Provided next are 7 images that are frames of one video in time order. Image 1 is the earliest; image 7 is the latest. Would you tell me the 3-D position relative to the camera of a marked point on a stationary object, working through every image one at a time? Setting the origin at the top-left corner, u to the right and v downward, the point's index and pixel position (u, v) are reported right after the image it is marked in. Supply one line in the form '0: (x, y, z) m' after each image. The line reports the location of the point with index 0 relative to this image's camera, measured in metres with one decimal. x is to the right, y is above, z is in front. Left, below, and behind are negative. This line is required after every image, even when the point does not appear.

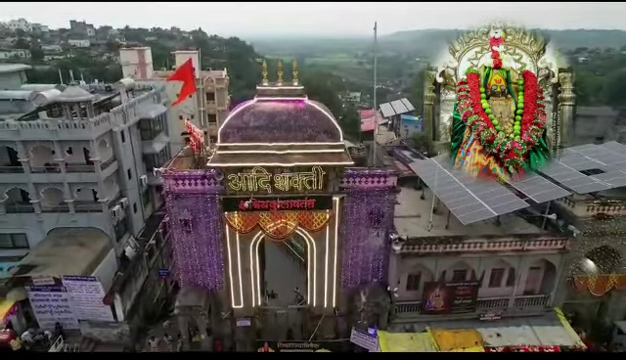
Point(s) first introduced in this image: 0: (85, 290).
0: (-6.7, -3.2, +11.8) m
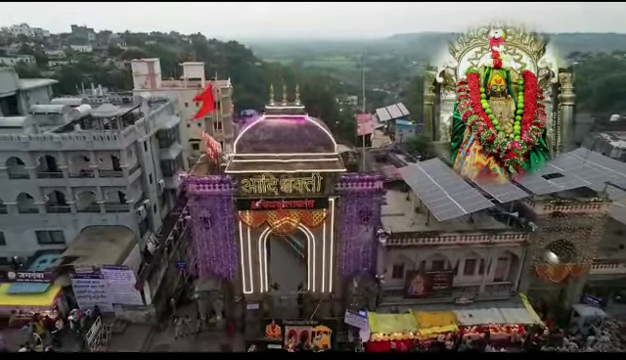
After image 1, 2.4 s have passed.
0: (-6.8, -3.3, +13.9) m
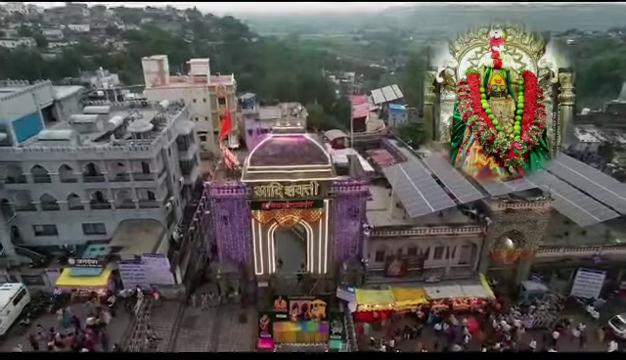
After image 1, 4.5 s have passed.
0: (-6.8, -3.5, +17.3) m
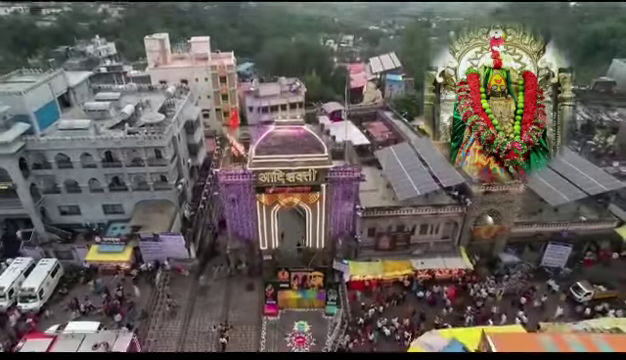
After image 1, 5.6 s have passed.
0: (-6.9, -2.9, +19.5) m
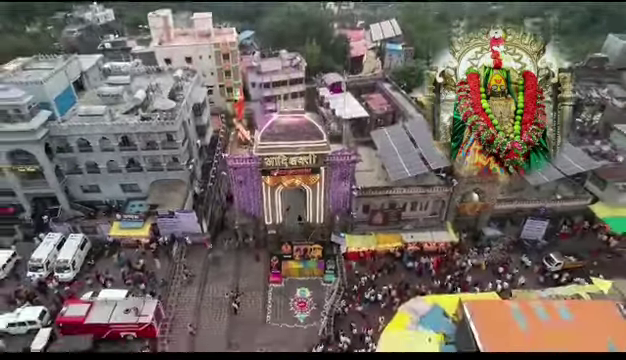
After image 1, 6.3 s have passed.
0: (-6.9, -1.9, +21.7) m
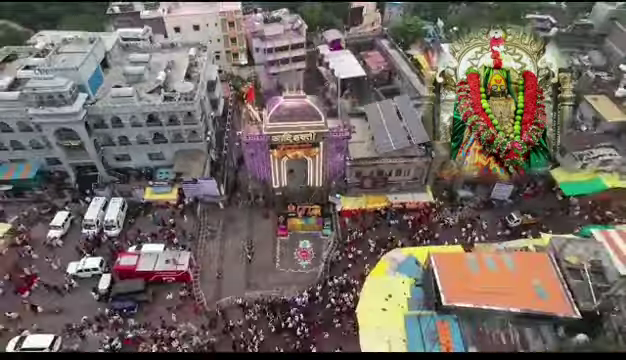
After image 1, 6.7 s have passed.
0: (-6.9, -0.1, +25.8) m
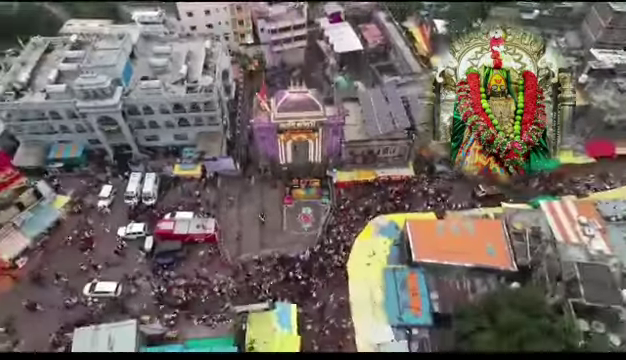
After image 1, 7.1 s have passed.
0: (-6.9, +1.6, +30.9) m
